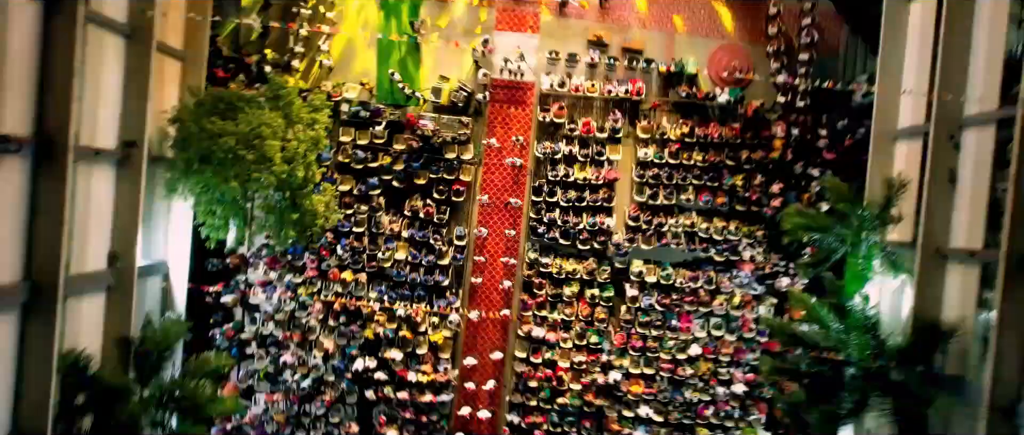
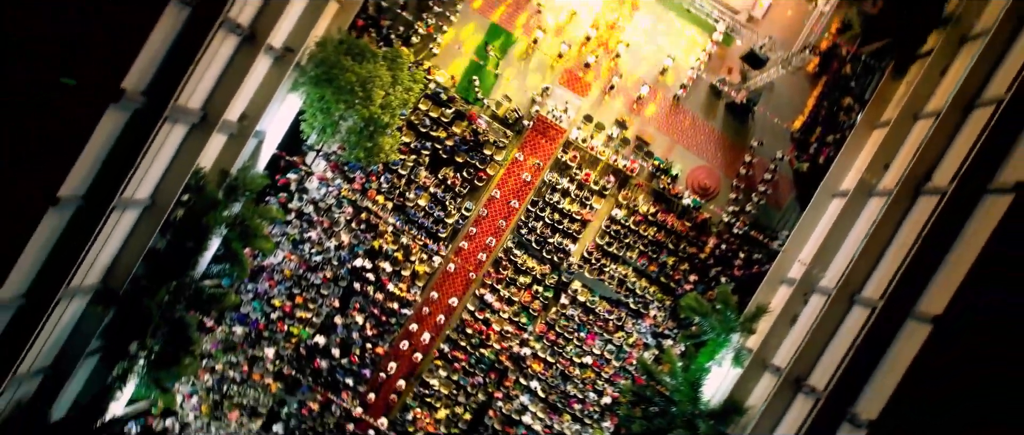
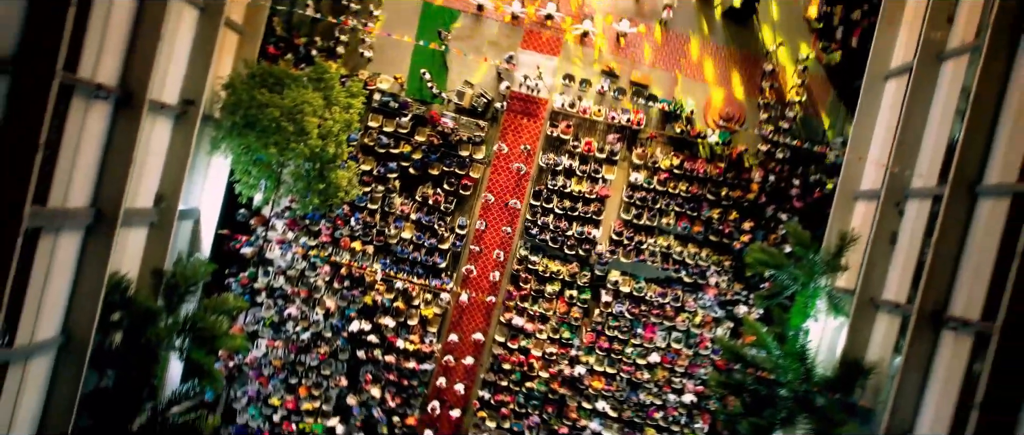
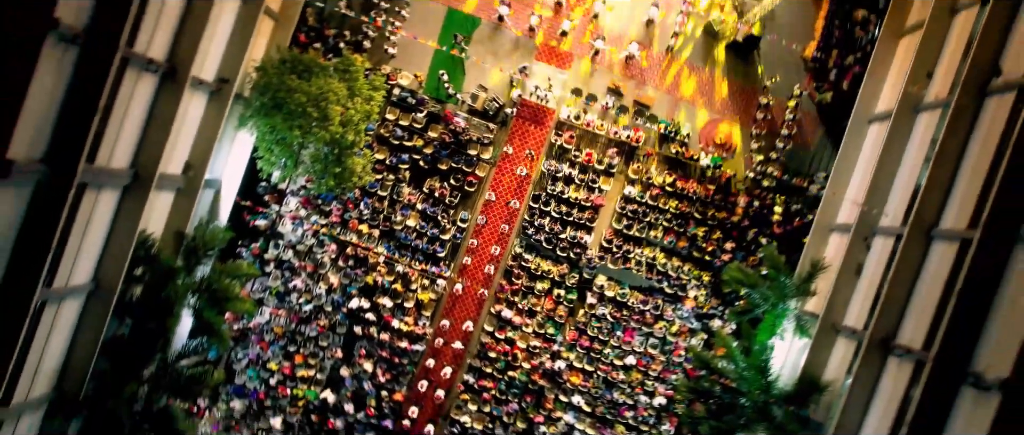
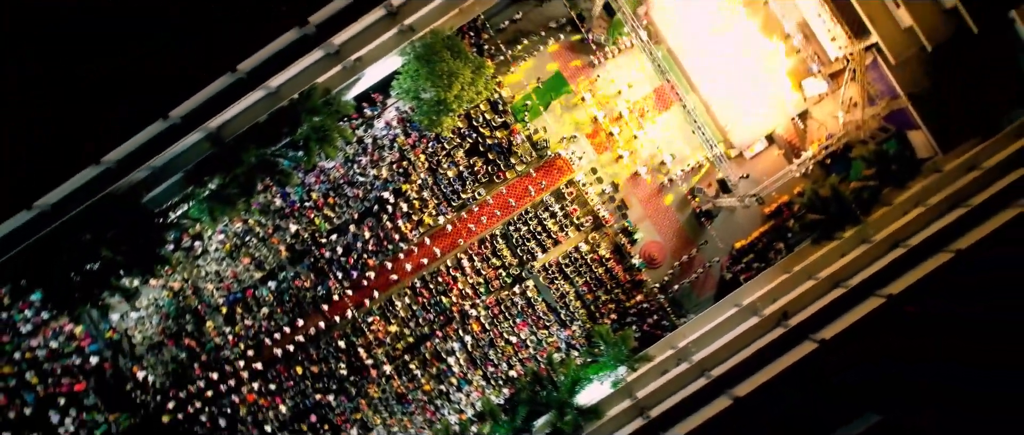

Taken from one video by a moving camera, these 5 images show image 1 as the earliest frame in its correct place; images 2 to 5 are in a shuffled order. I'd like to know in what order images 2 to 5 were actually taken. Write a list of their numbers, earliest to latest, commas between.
3, 4, 2, 5
